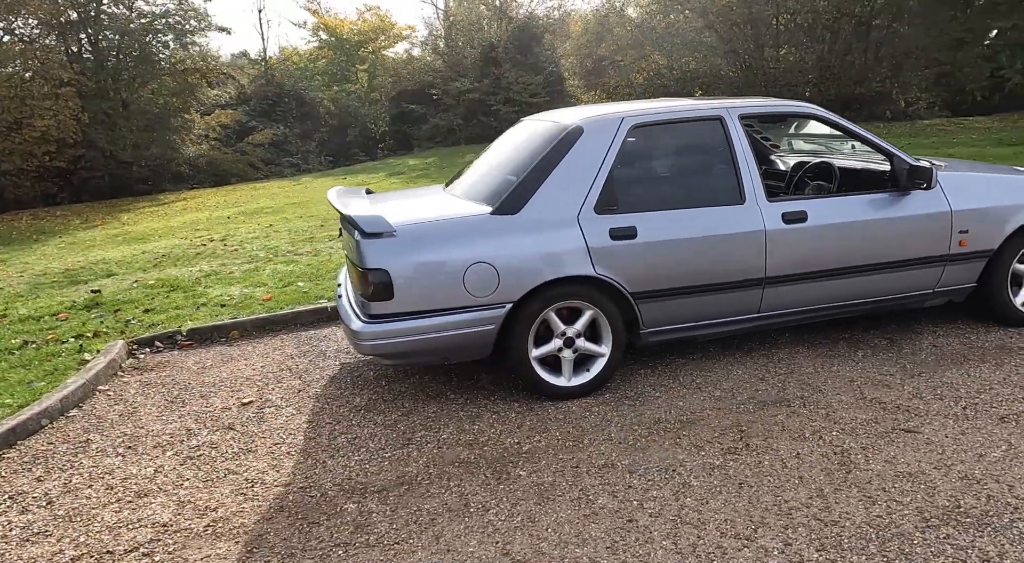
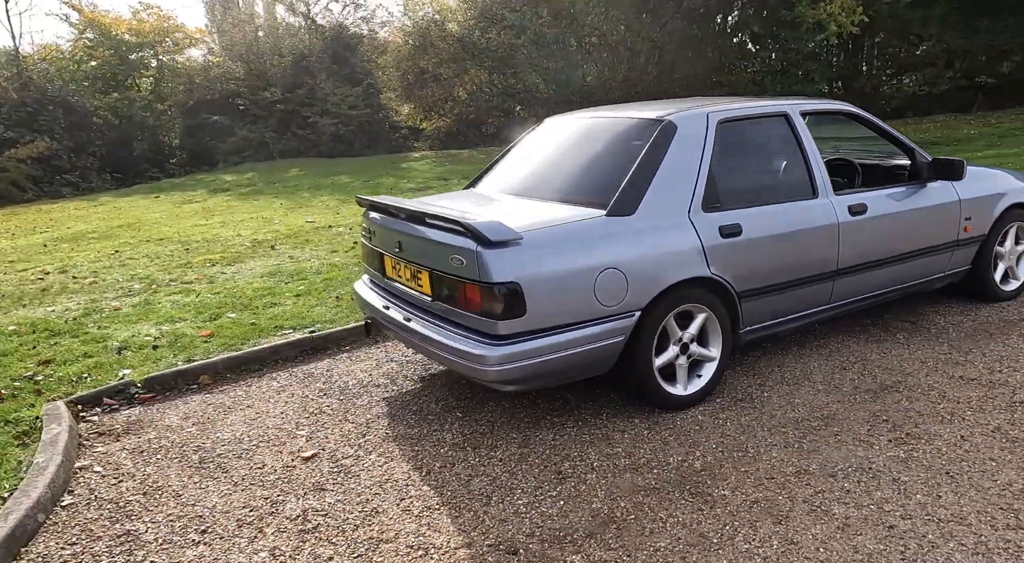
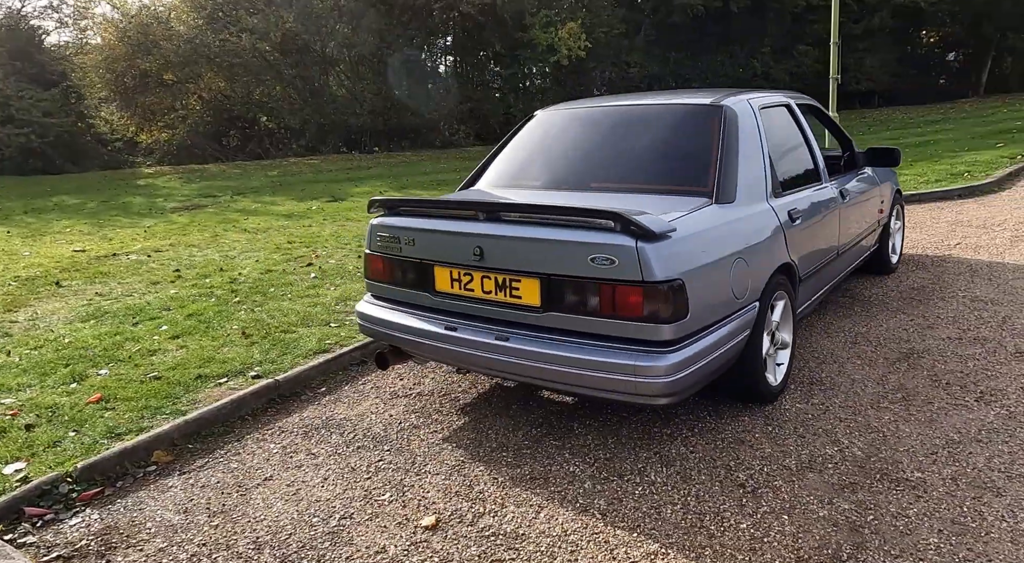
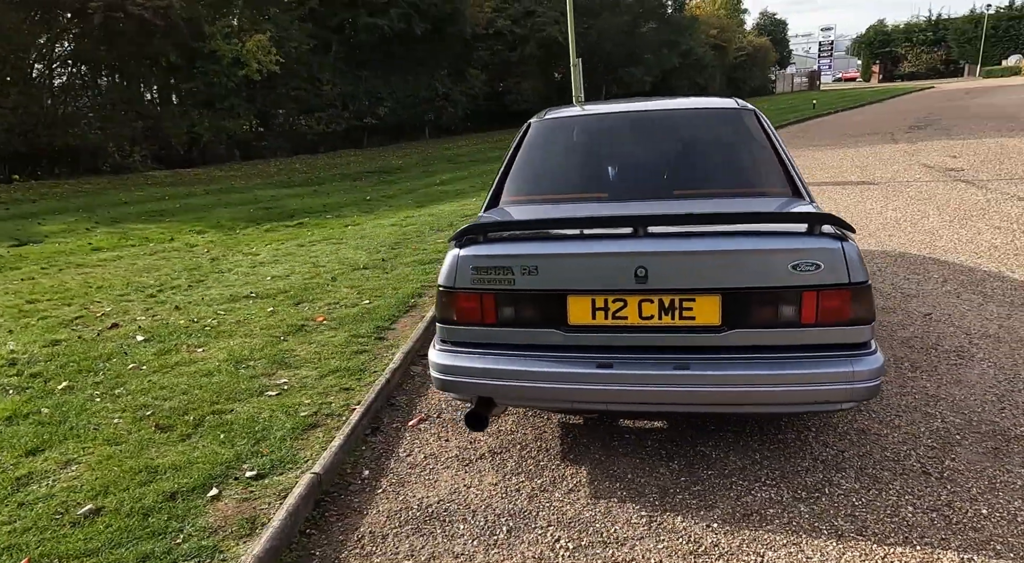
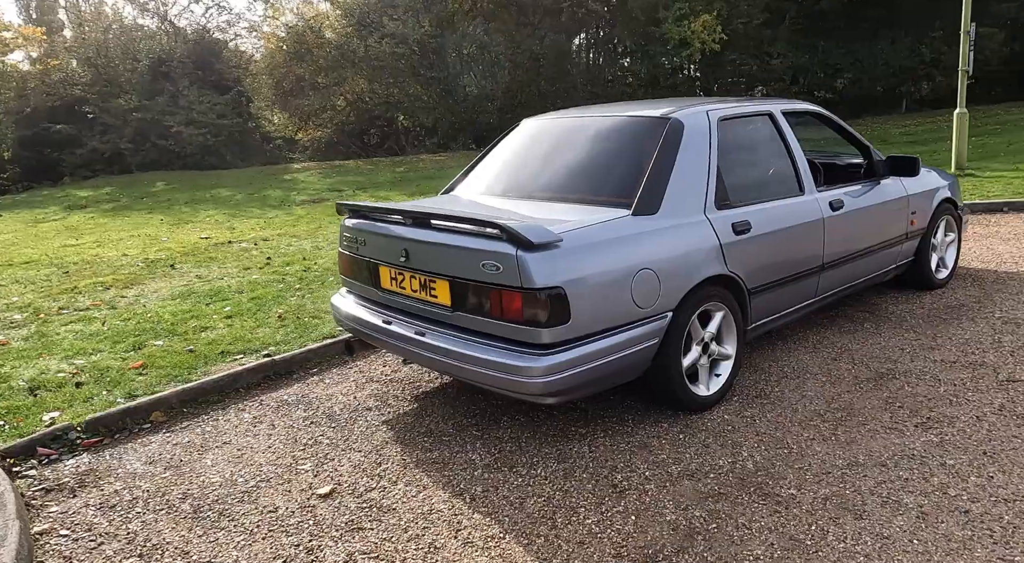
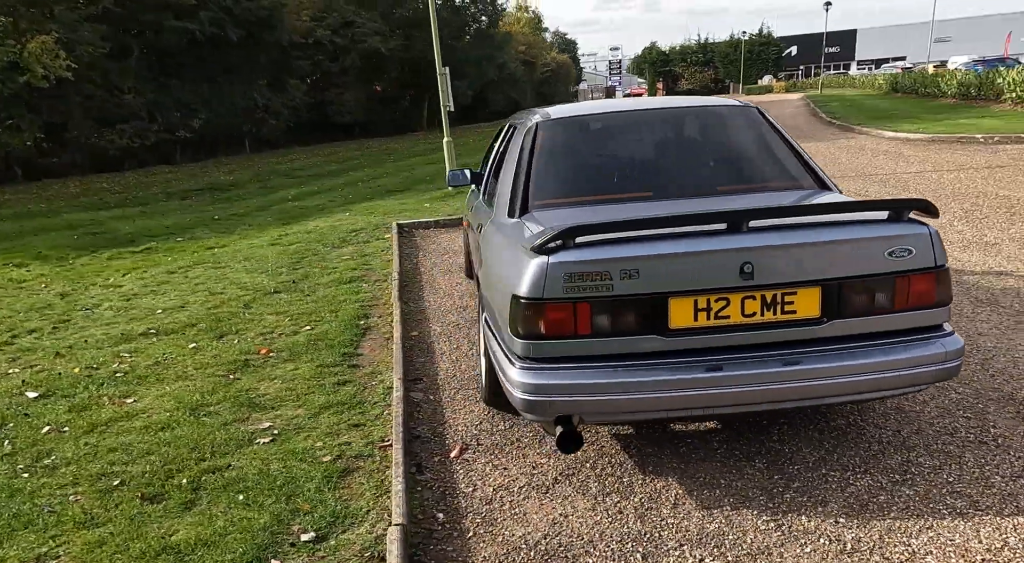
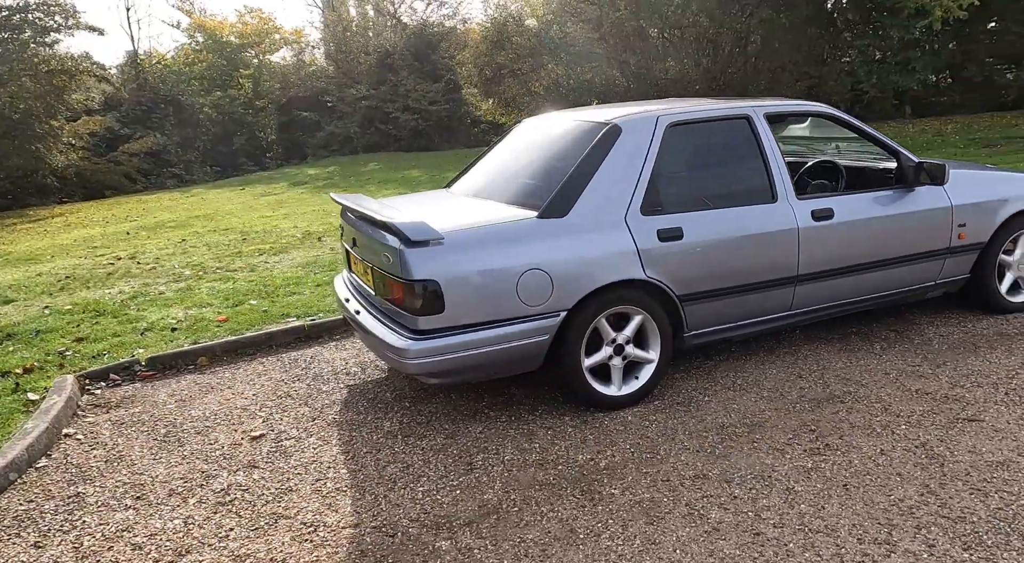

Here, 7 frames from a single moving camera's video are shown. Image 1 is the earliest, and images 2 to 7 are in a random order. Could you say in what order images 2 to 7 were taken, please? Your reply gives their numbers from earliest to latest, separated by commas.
7, 2, 5, 3, 4, 6
